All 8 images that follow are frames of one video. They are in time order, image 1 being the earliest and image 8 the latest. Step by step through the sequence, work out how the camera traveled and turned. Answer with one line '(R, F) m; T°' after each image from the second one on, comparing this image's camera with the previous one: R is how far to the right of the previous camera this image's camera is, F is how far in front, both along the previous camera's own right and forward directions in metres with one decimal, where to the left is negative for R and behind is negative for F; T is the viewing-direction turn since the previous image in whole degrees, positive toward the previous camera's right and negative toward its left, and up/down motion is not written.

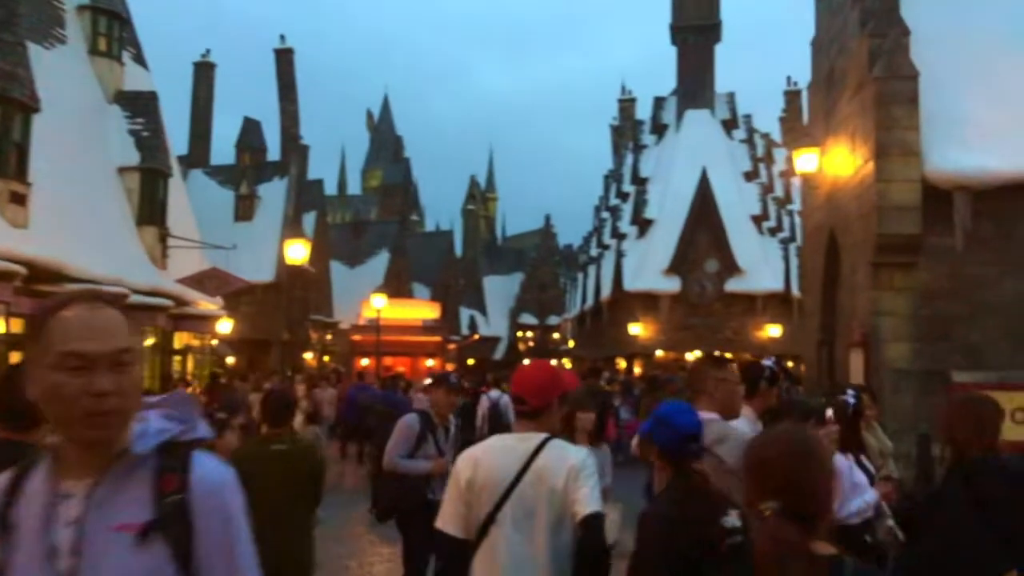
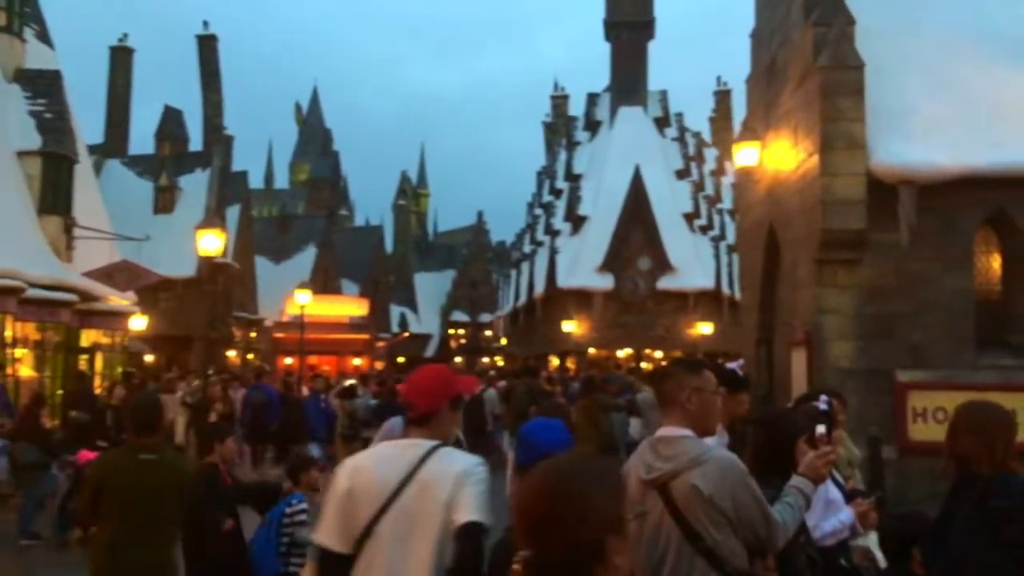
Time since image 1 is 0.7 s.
(0.0, +0.7) m; +3°
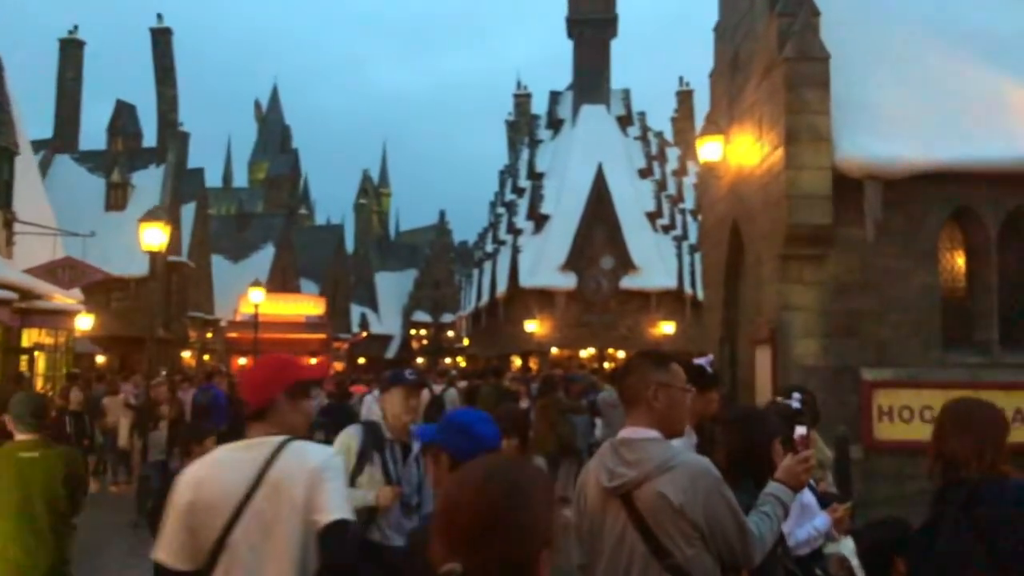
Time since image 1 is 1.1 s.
(+0.1, +0.4) m; +2°
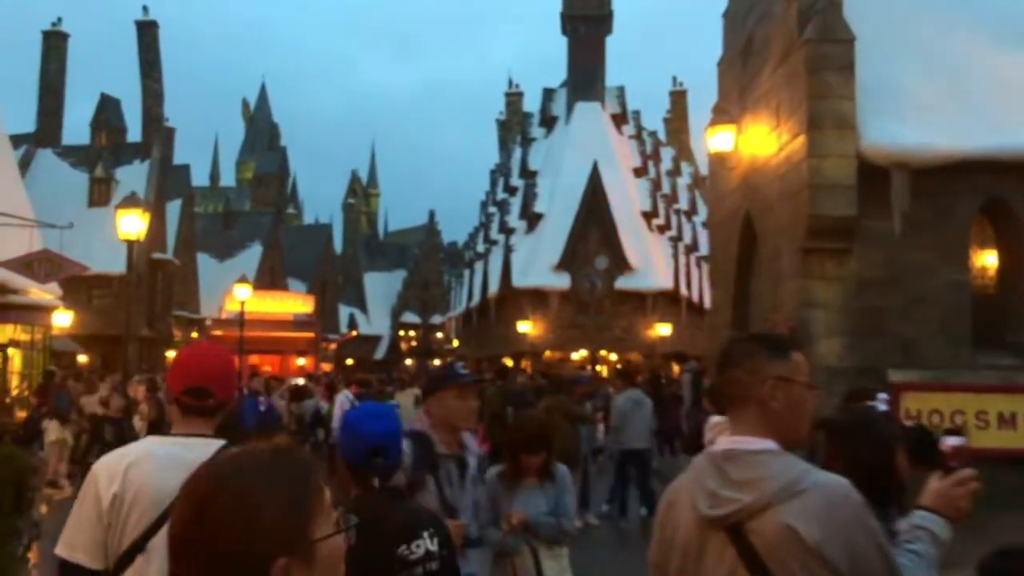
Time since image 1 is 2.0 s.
(-0.2, +0.8) m; +1°
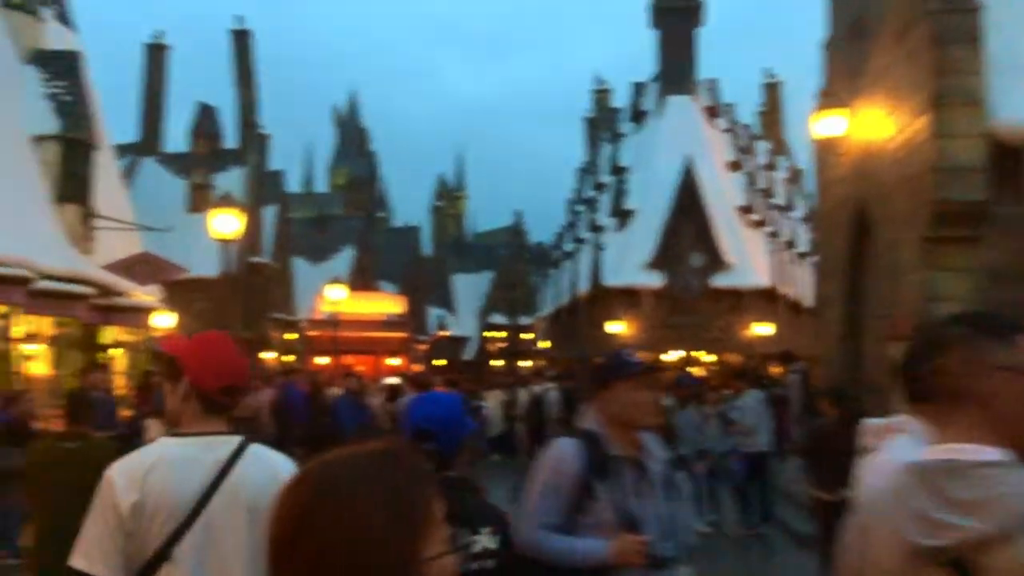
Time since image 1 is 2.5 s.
(-0.1, +0.6) m; -4°
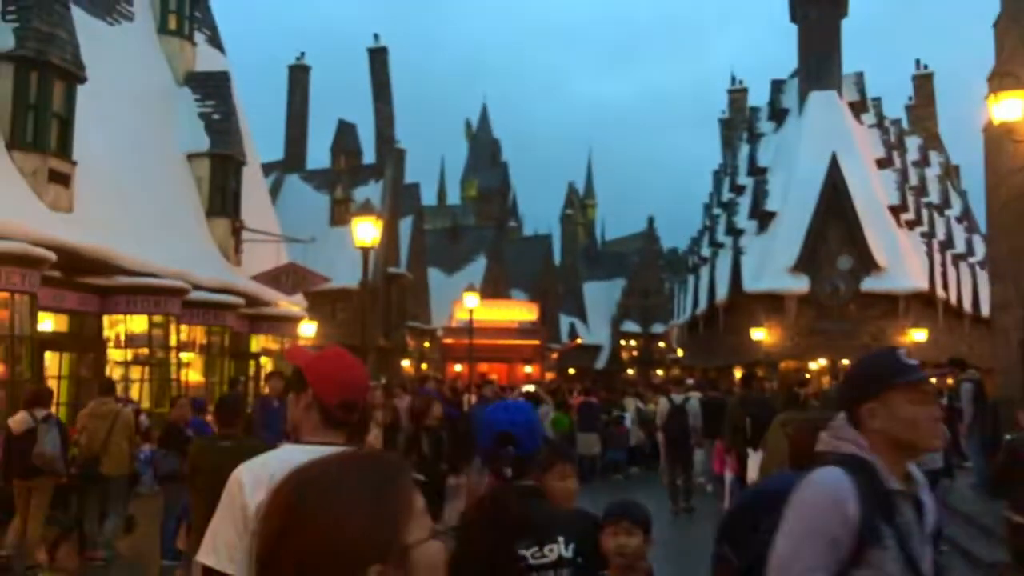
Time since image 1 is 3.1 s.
(-0.2, +0.5) m; -7°
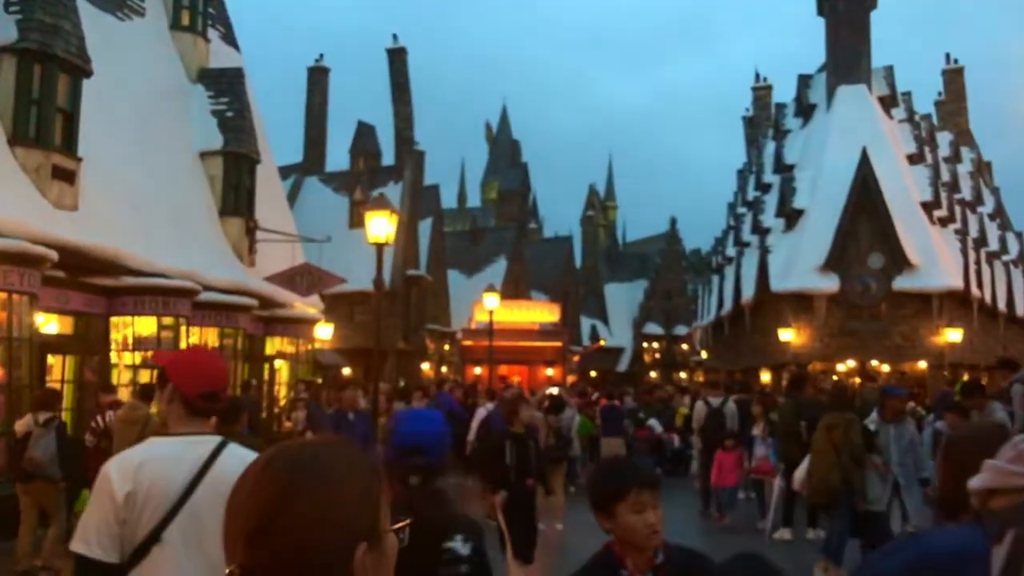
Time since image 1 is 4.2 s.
(0.0, +0.7) m; -1°
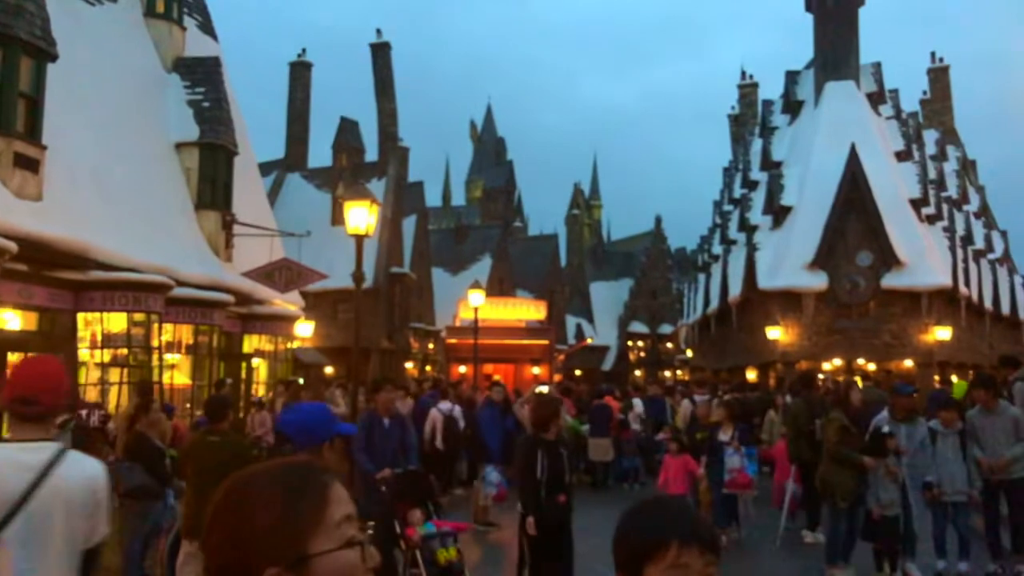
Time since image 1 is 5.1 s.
(0.0, +0.5) m; +1°
